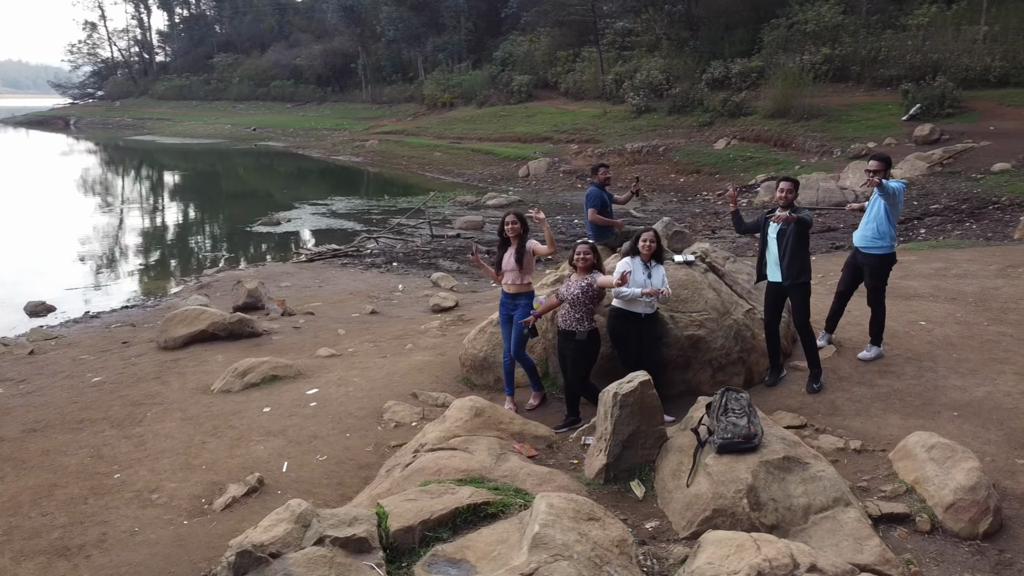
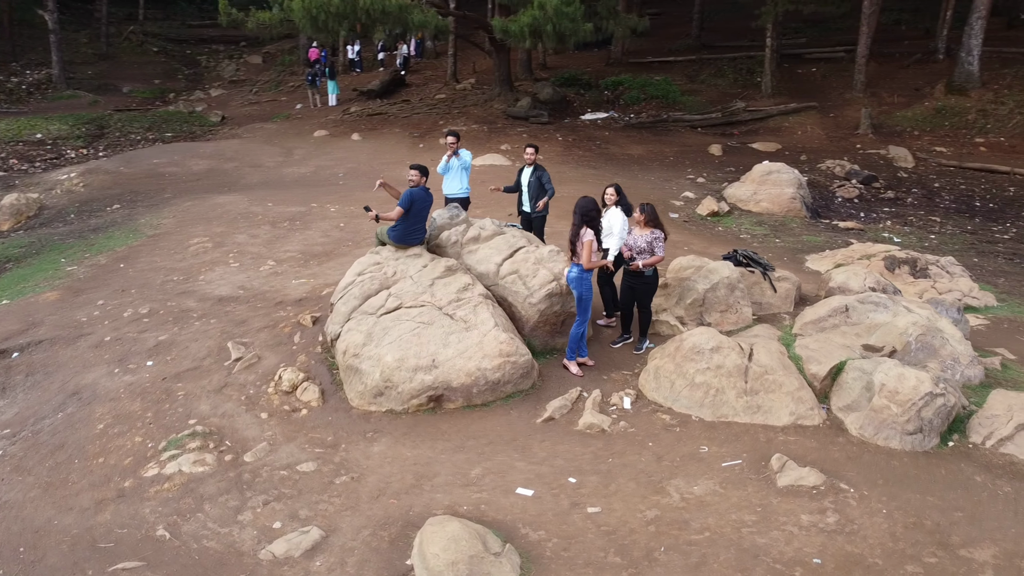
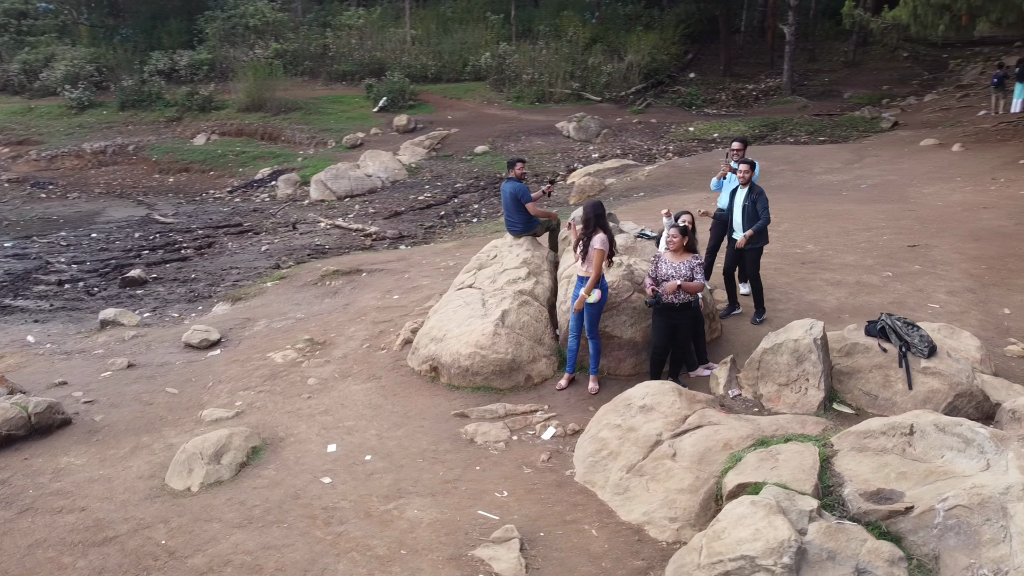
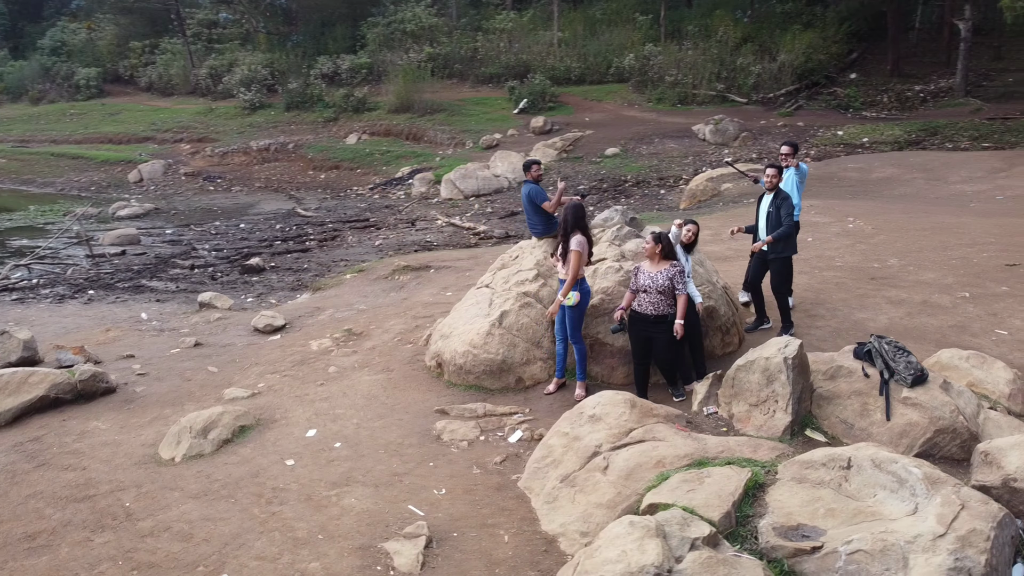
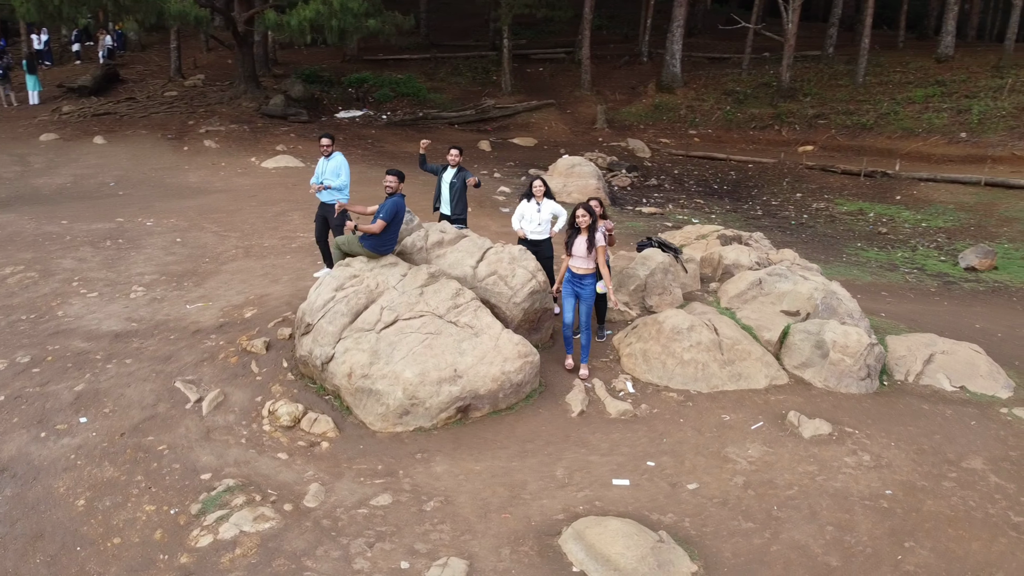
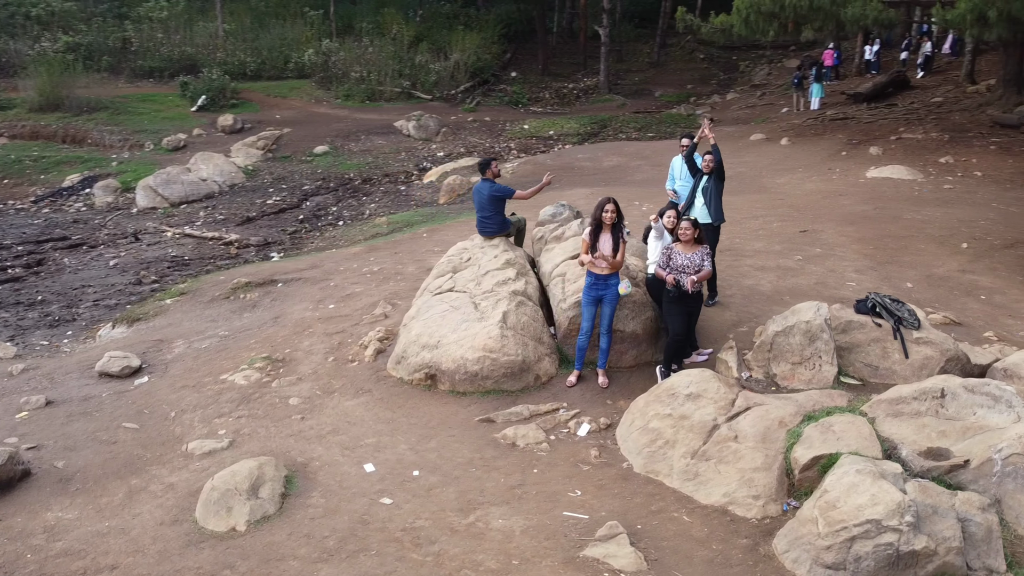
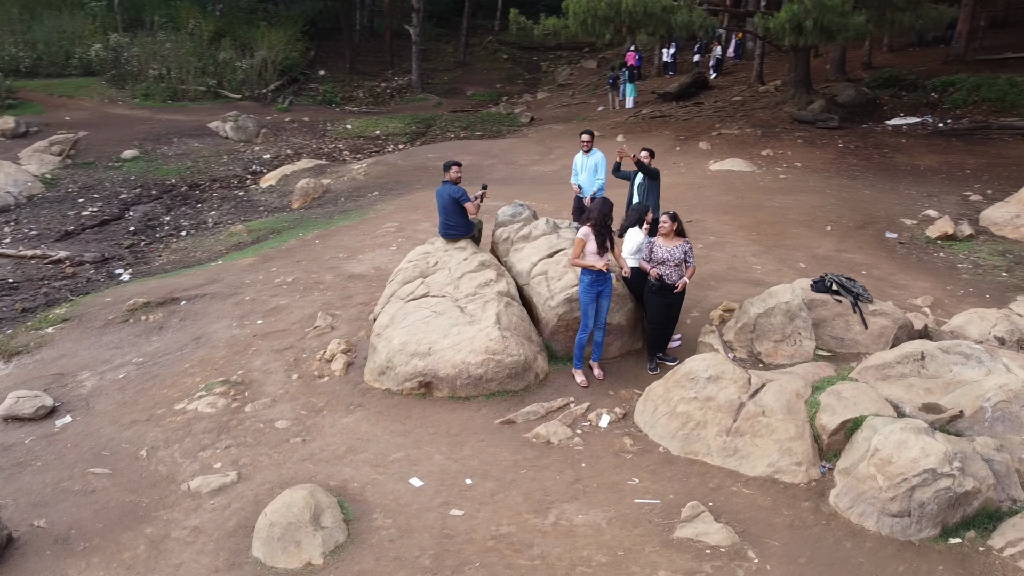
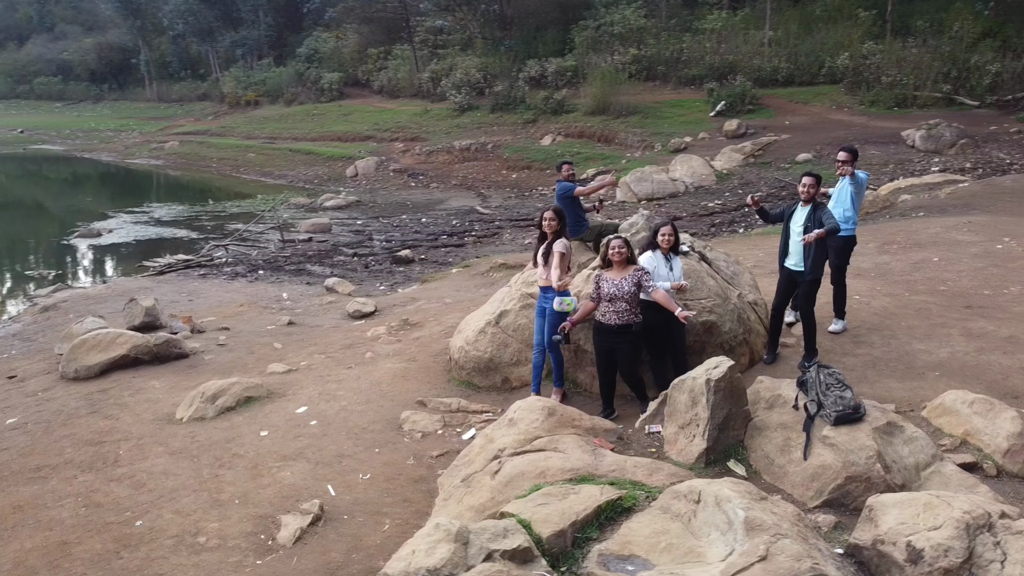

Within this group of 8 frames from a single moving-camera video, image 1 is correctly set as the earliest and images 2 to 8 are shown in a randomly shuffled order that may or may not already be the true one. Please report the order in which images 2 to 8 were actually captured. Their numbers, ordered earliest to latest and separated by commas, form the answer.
8, 4, 3, 6, 7, 2, 5
